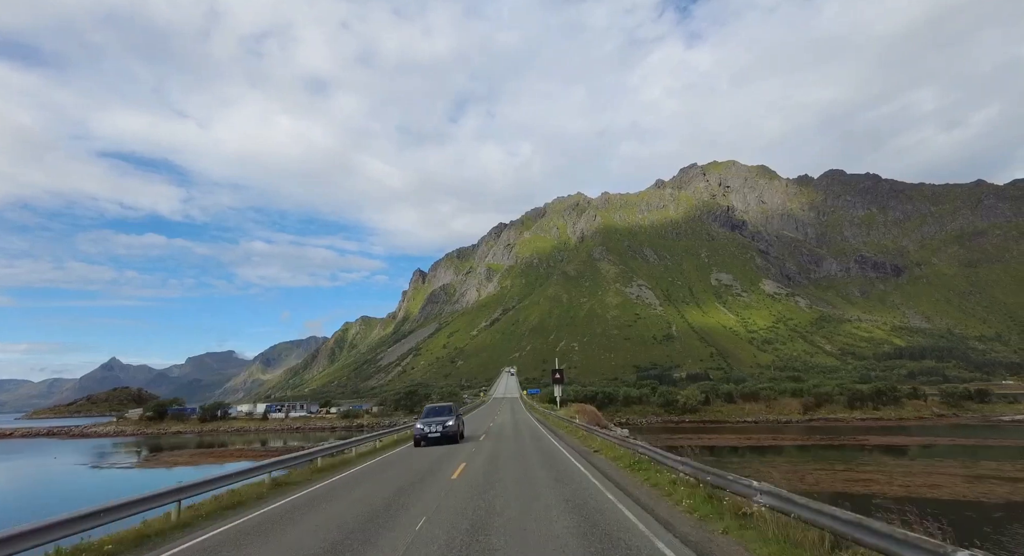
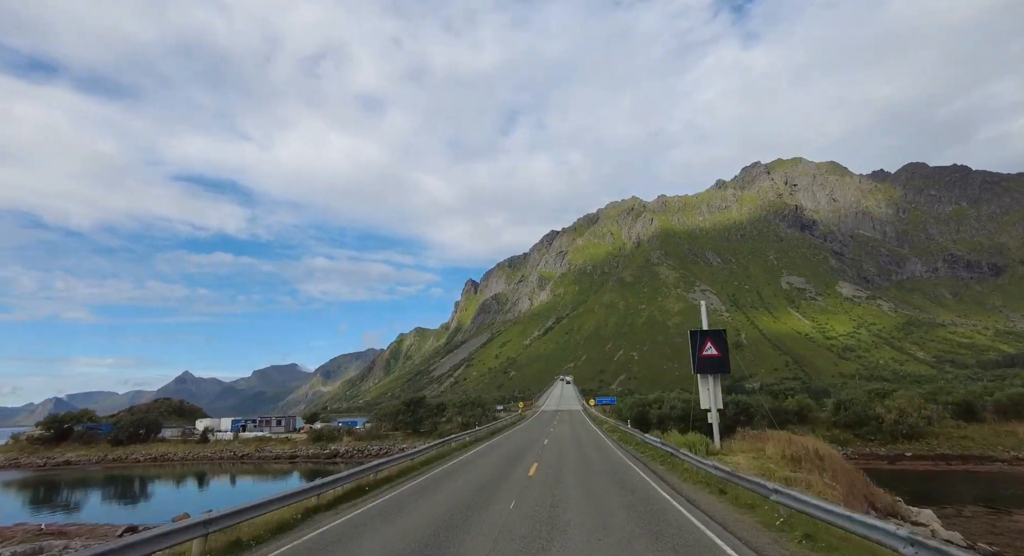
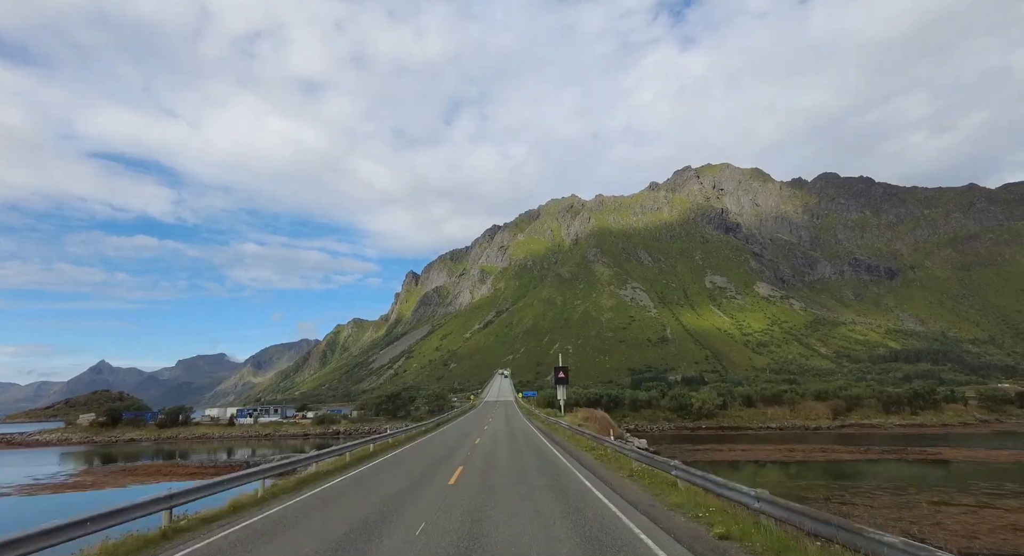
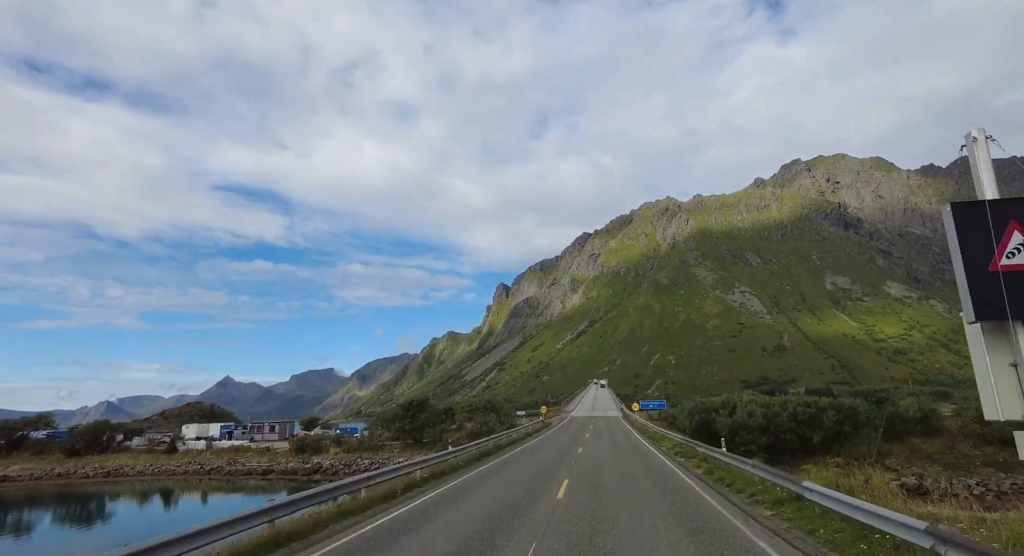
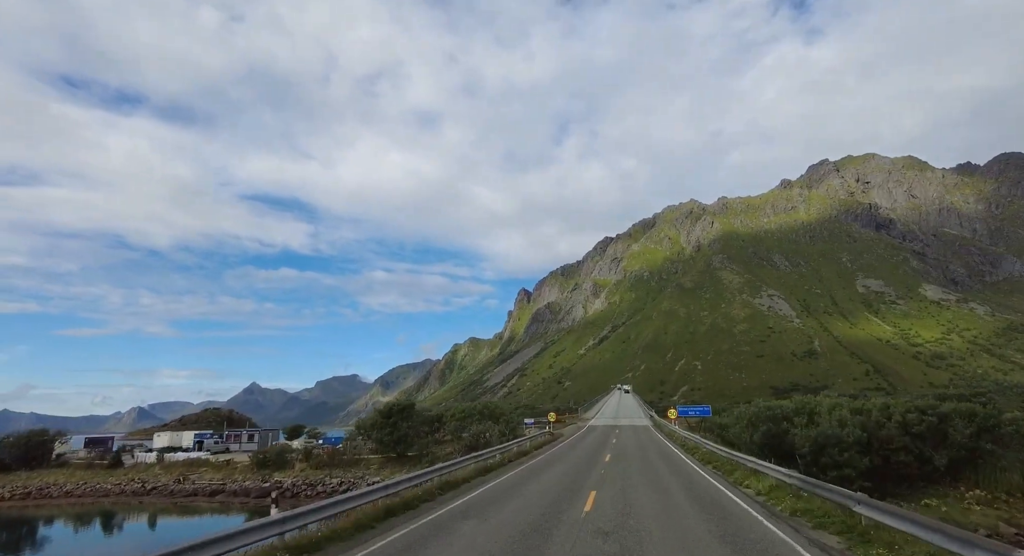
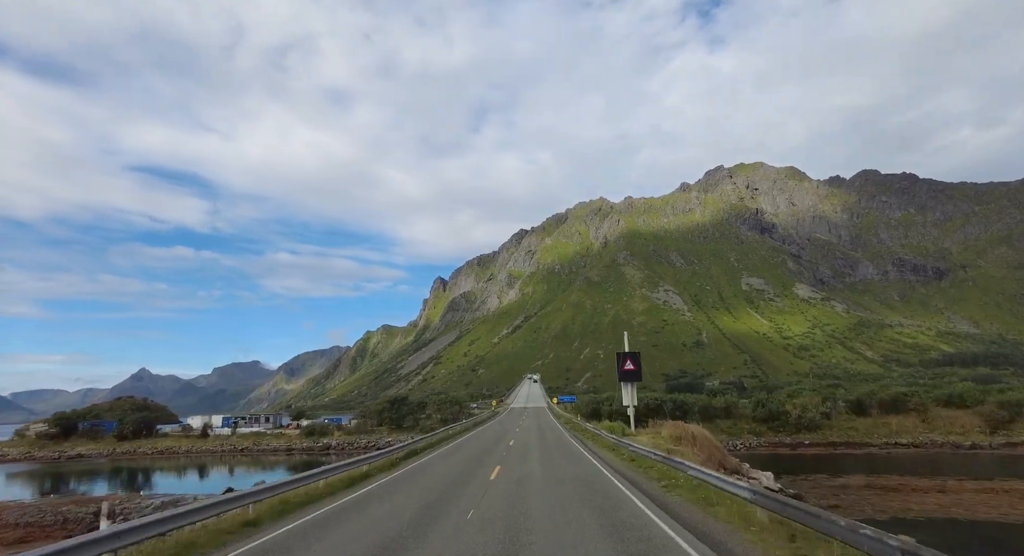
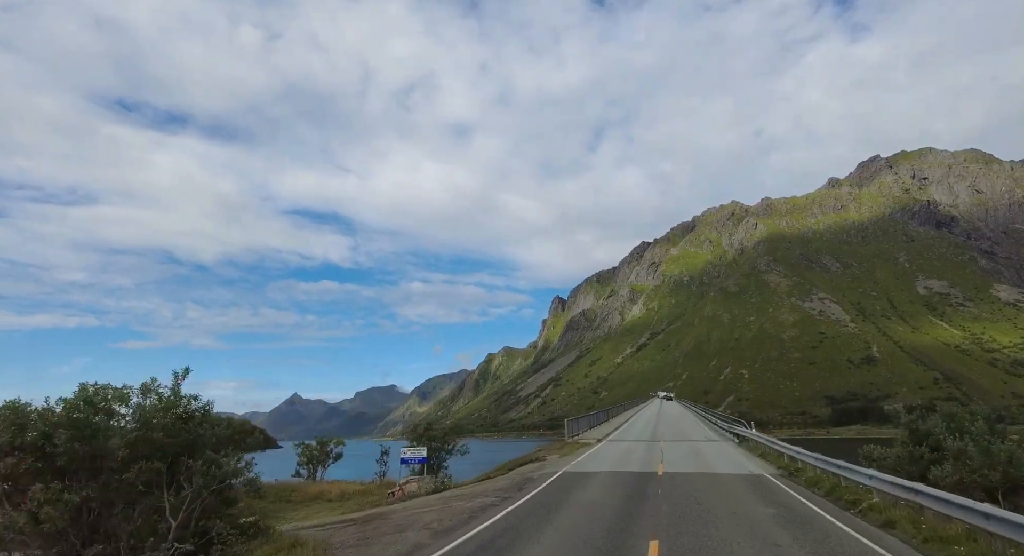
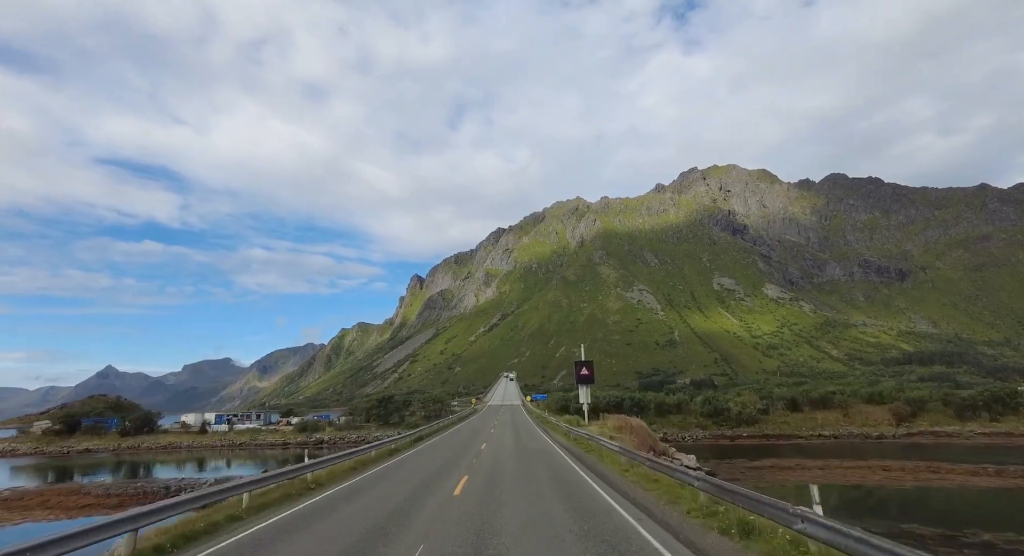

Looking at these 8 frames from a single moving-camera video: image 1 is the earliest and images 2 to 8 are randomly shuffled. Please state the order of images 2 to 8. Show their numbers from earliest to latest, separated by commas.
3, 8, 6, 2, 4, 5, 7
